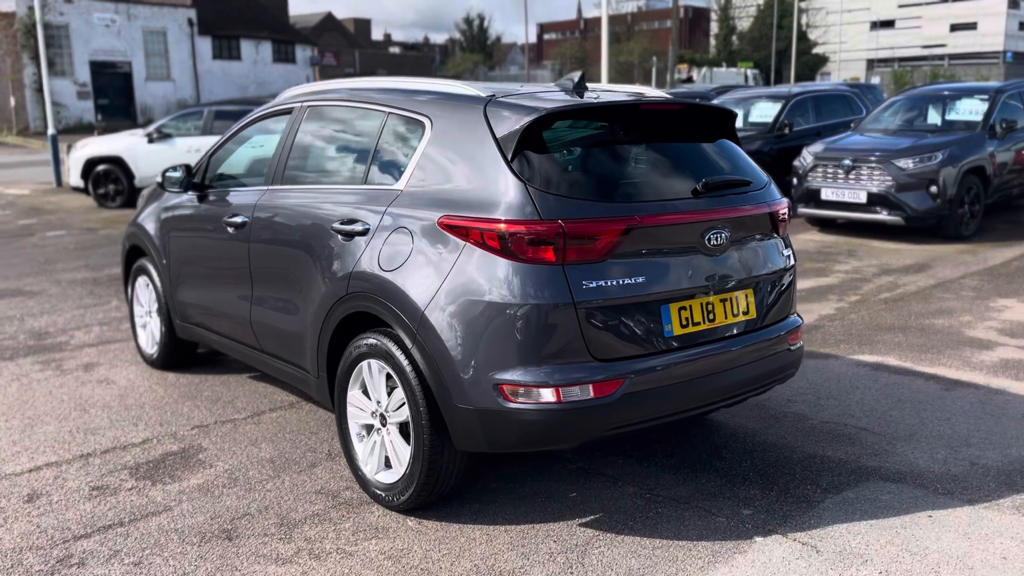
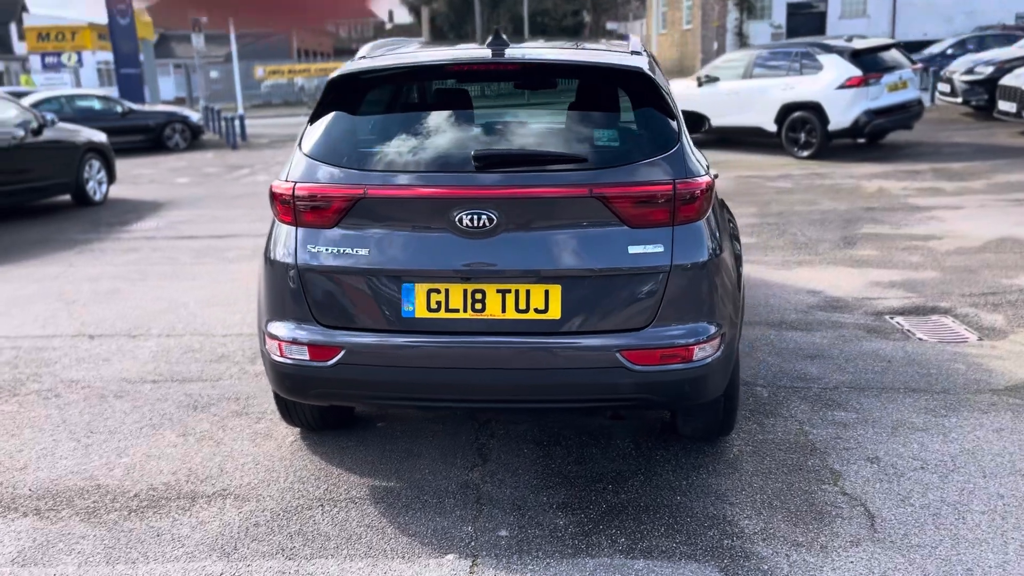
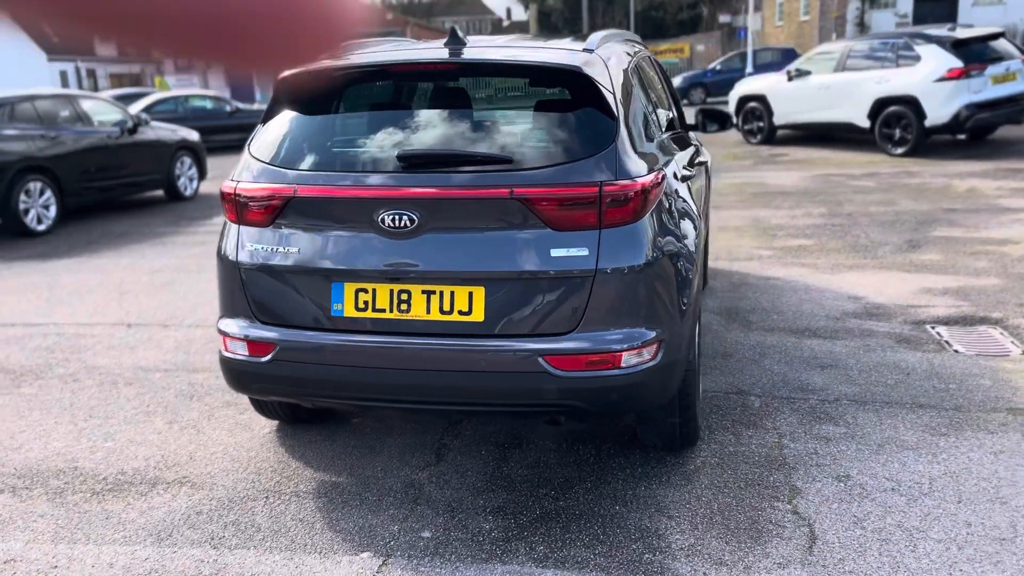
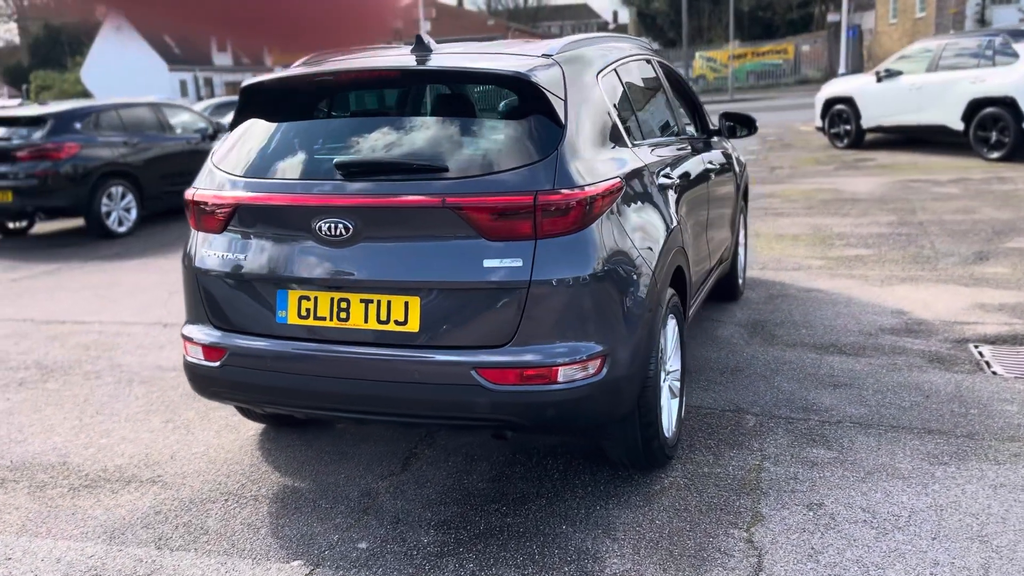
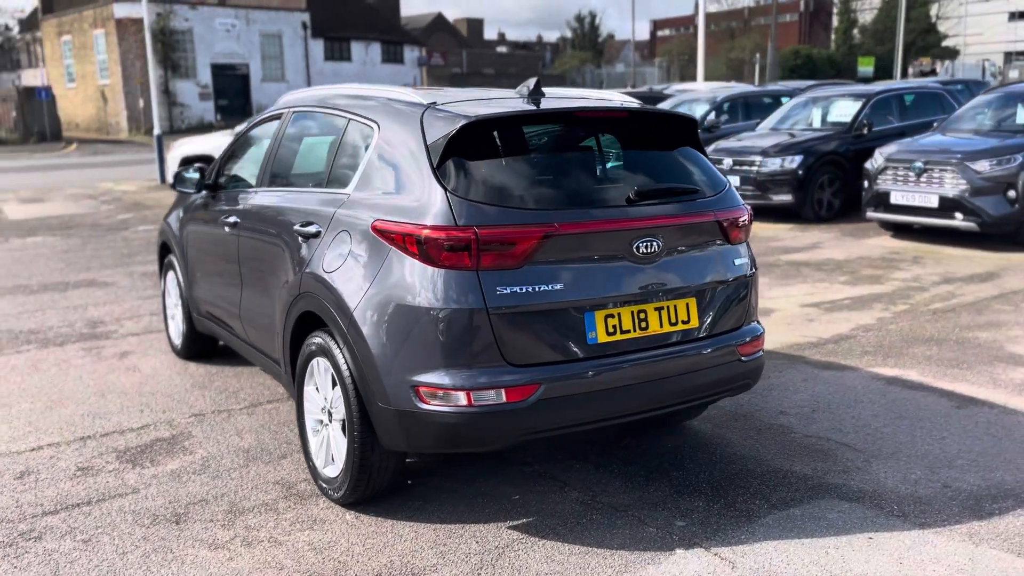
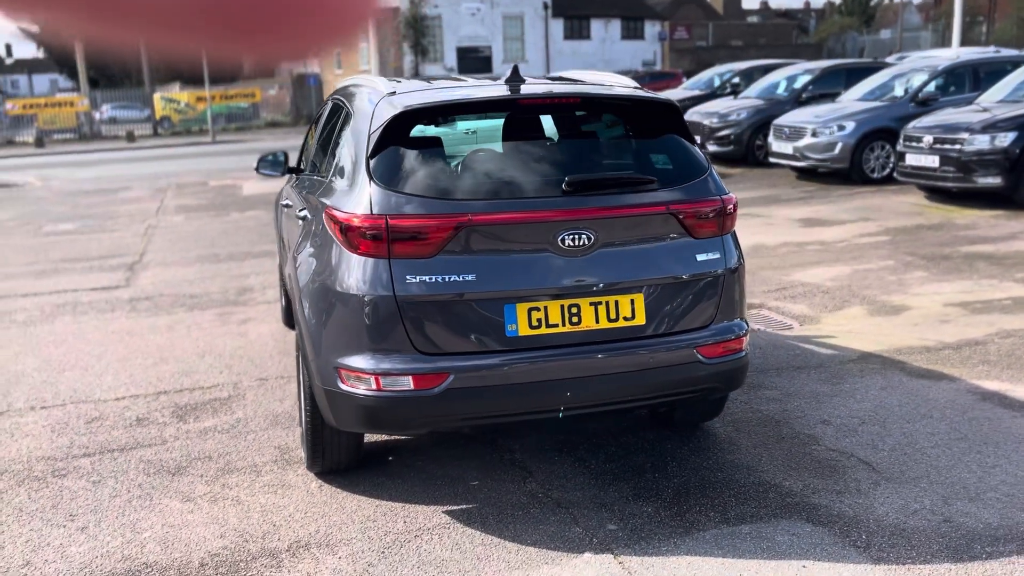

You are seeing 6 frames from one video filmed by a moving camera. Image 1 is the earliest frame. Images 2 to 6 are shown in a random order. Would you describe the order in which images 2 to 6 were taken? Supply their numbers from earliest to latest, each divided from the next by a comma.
5, 6, 2, 3, 4
